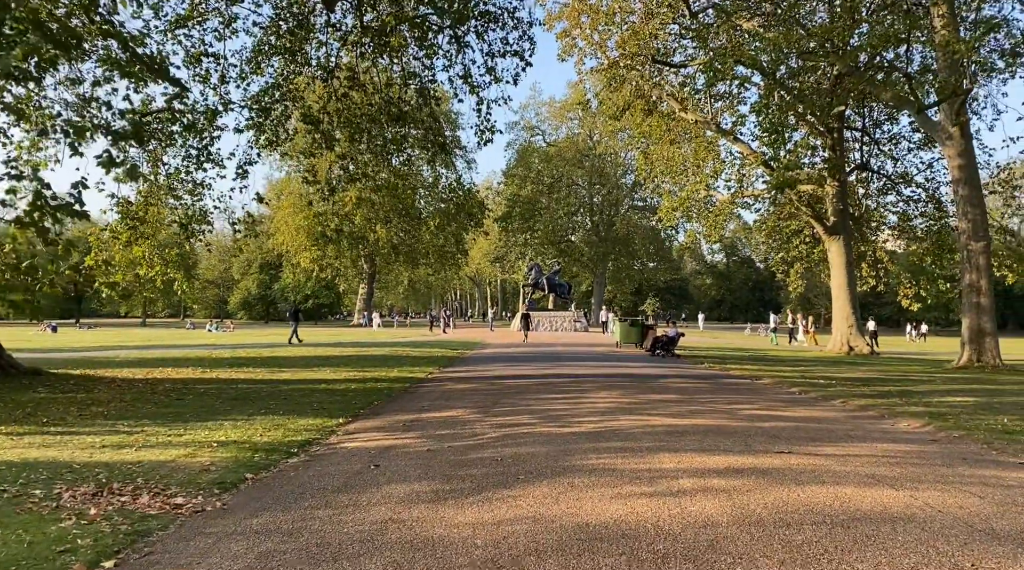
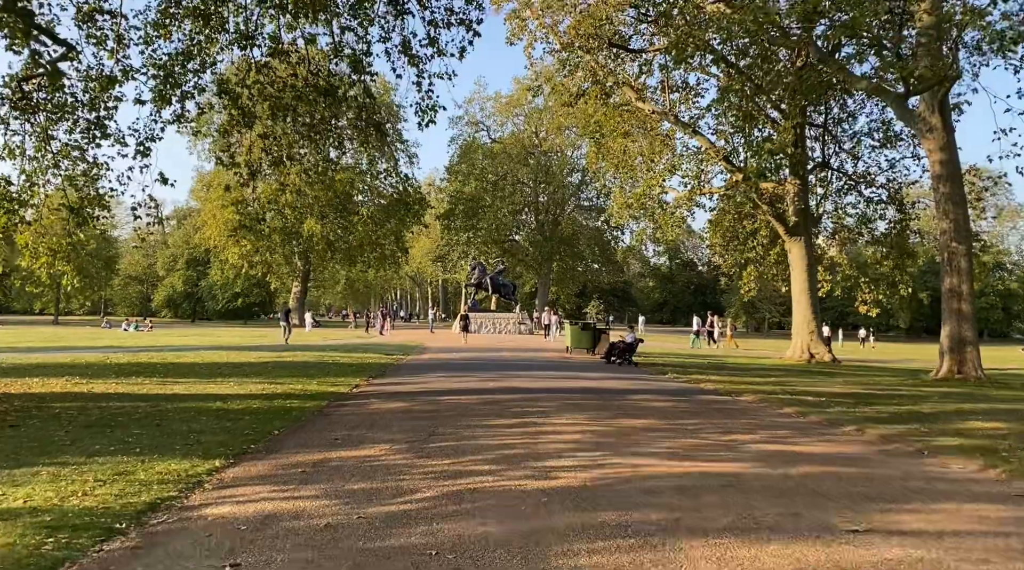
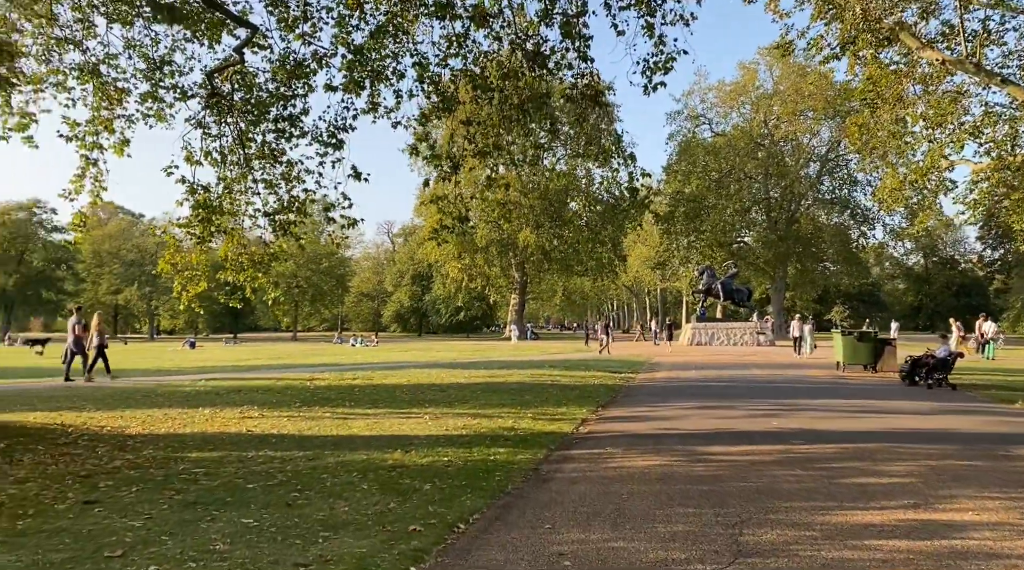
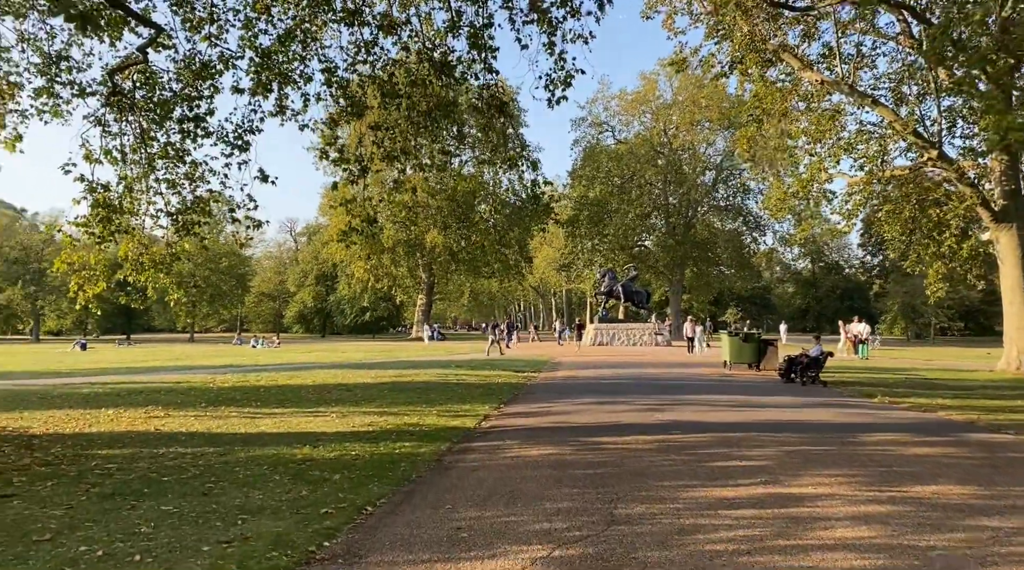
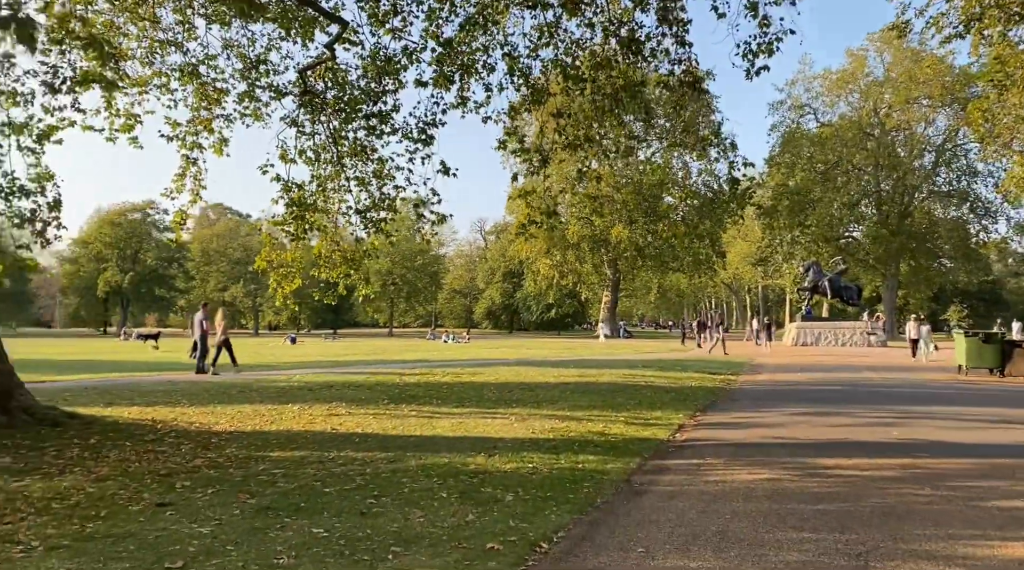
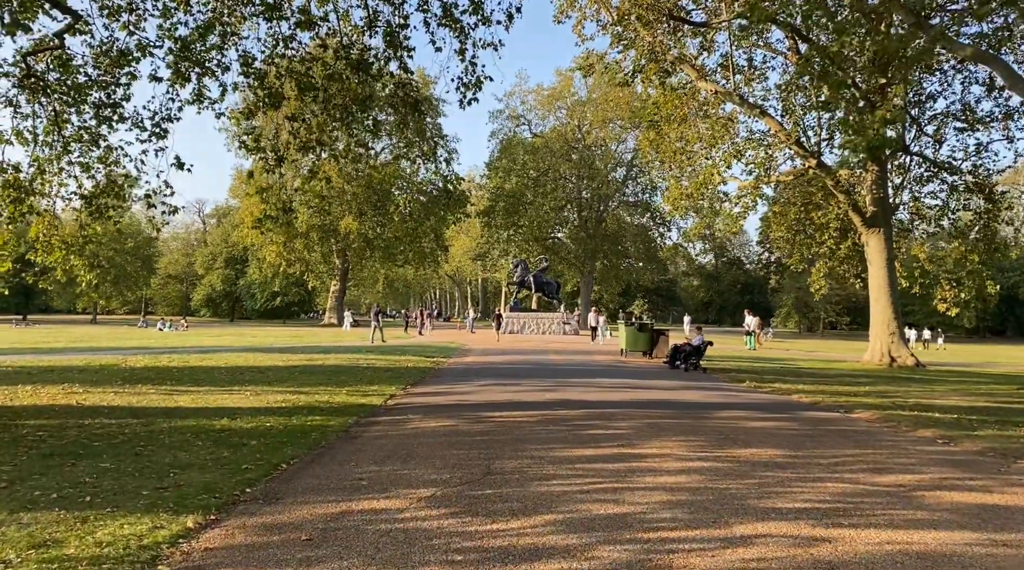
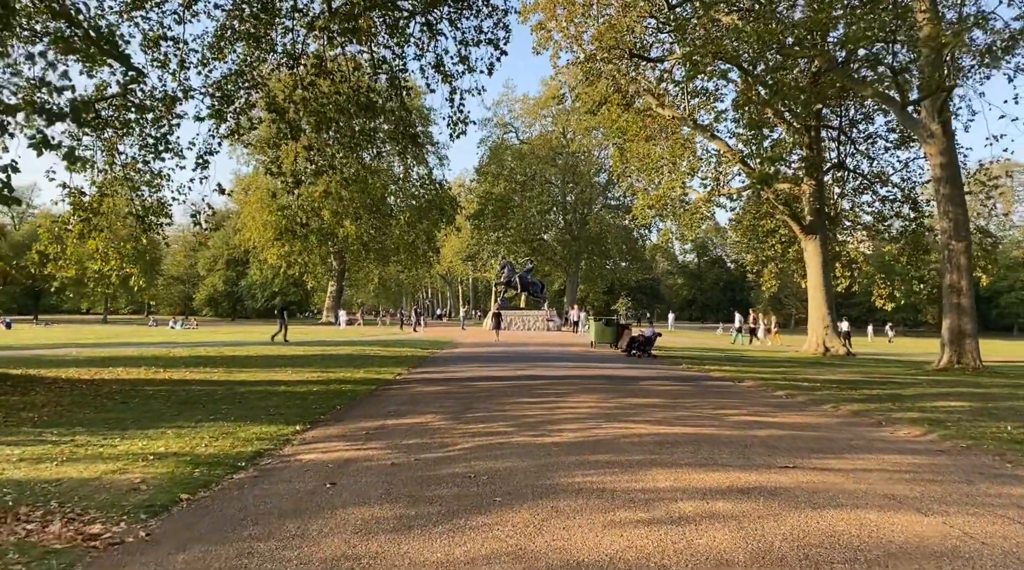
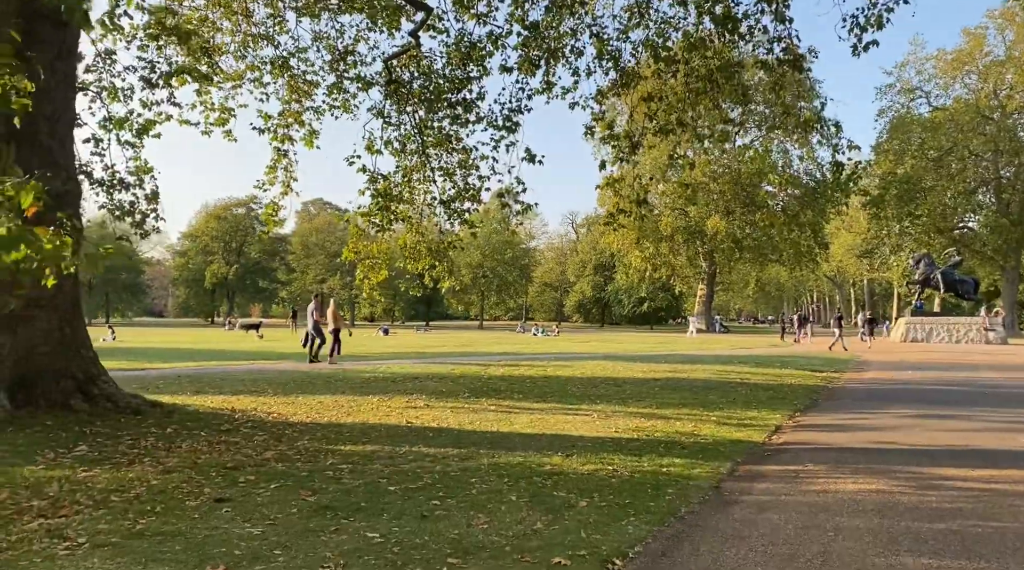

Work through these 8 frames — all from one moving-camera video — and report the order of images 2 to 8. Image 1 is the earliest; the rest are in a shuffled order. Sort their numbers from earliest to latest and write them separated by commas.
7, 2, 6, 4, 3, 5, 8
